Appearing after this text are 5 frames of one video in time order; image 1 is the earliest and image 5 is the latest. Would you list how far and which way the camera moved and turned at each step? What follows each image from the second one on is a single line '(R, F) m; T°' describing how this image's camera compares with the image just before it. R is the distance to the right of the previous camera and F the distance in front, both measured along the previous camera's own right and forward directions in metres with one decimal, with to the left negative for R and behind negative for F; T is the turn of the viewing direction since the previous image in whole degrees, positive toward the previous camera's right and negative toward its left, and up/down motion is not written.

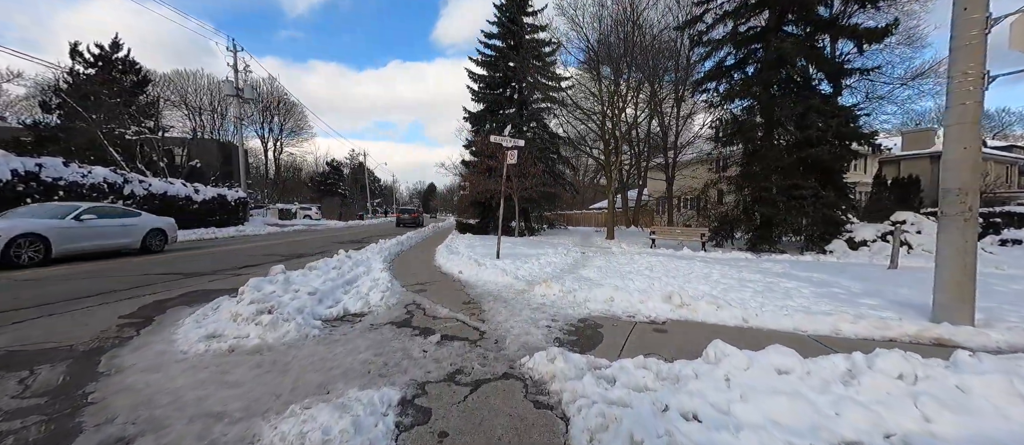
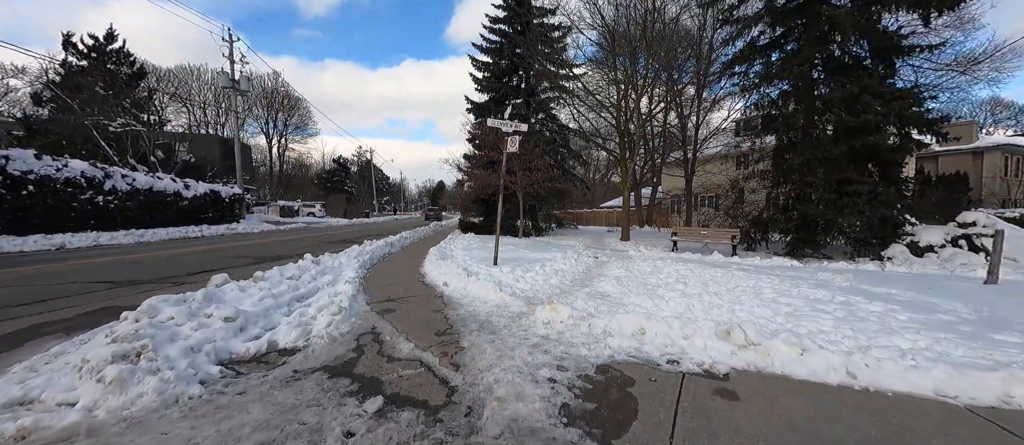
(+0.2, +1.3) m; -1°
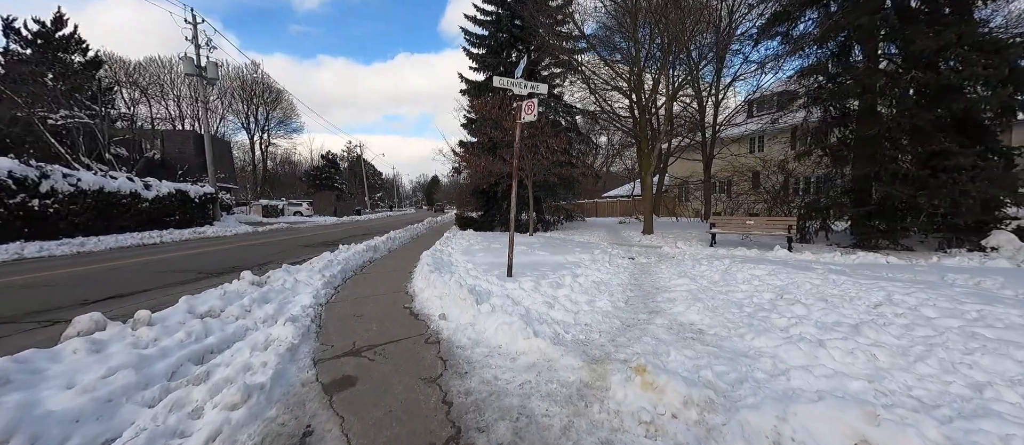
(-0.3, +1.9) m; +1°
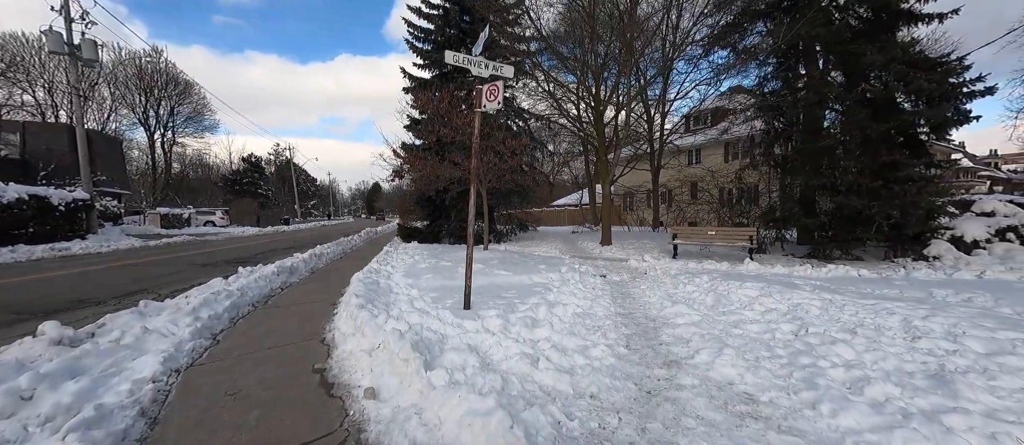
(-0.1, +1.1) m; +9°
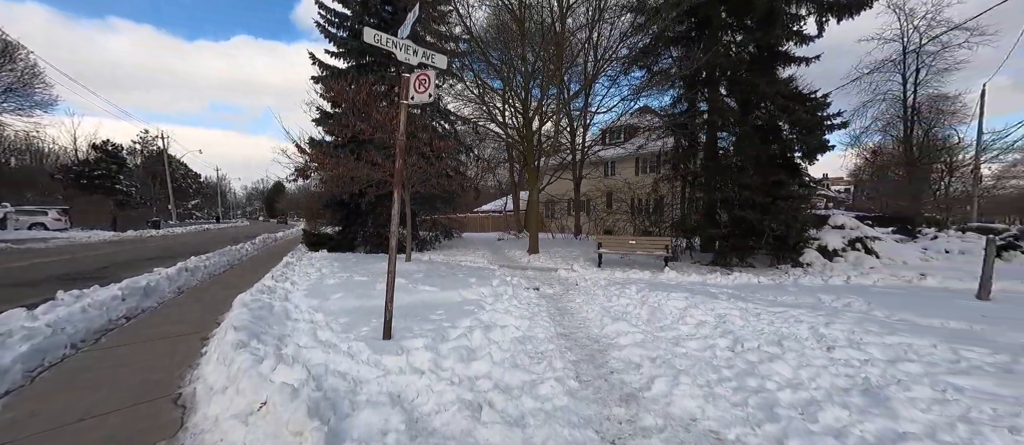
(-0.1, +0.5) m; +12°
